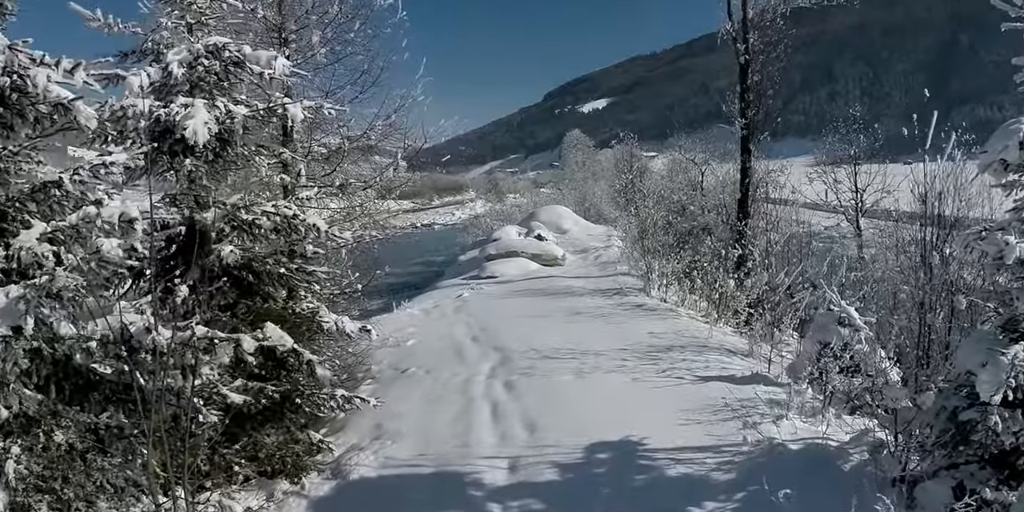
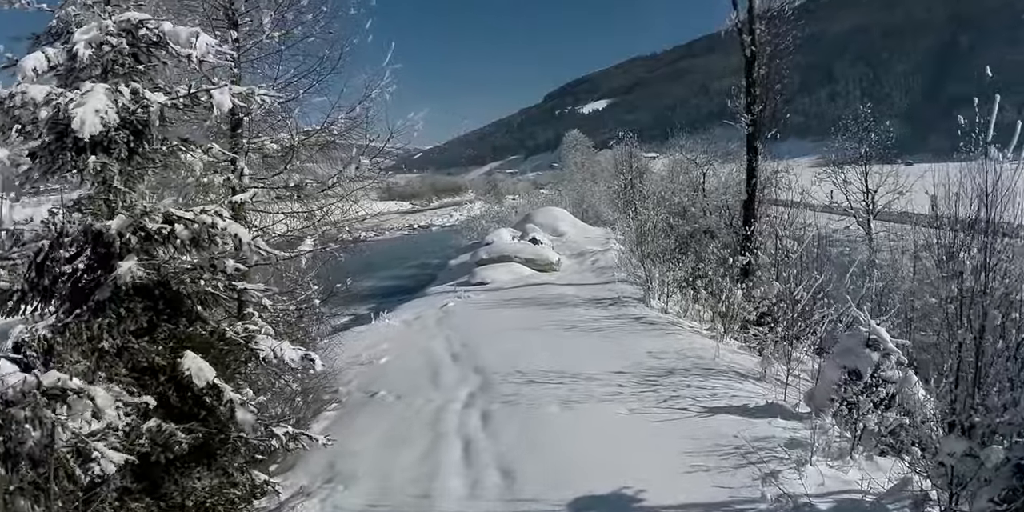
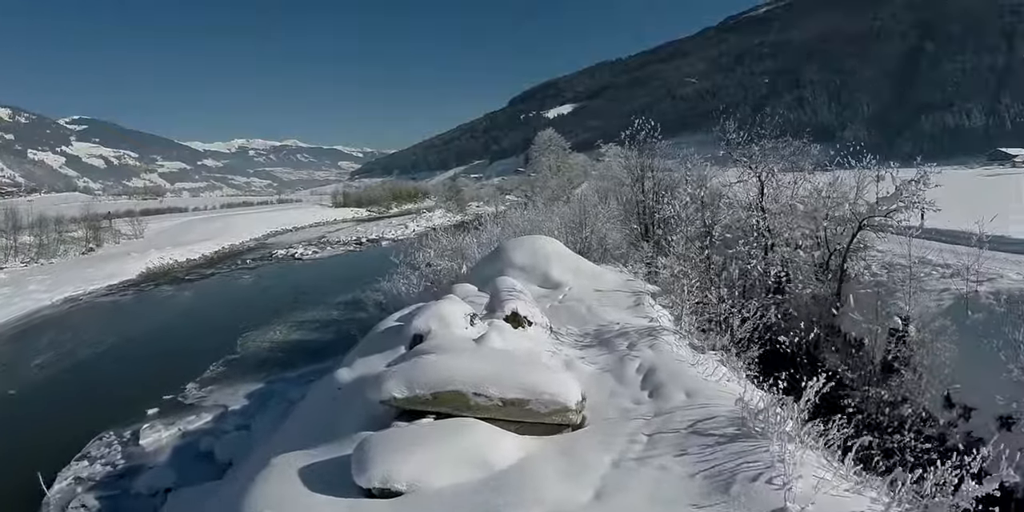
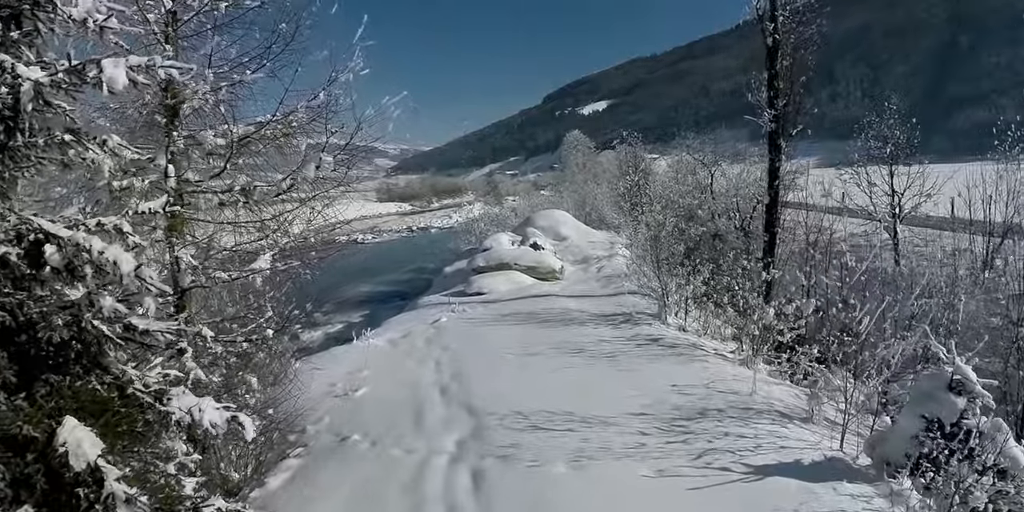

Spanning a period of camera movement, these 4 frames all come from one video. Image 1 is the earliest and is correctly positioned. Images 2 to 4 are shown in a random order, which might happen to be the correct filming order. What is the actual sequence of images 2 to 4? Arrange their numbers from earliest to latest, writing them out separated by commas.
2, 4, 3
